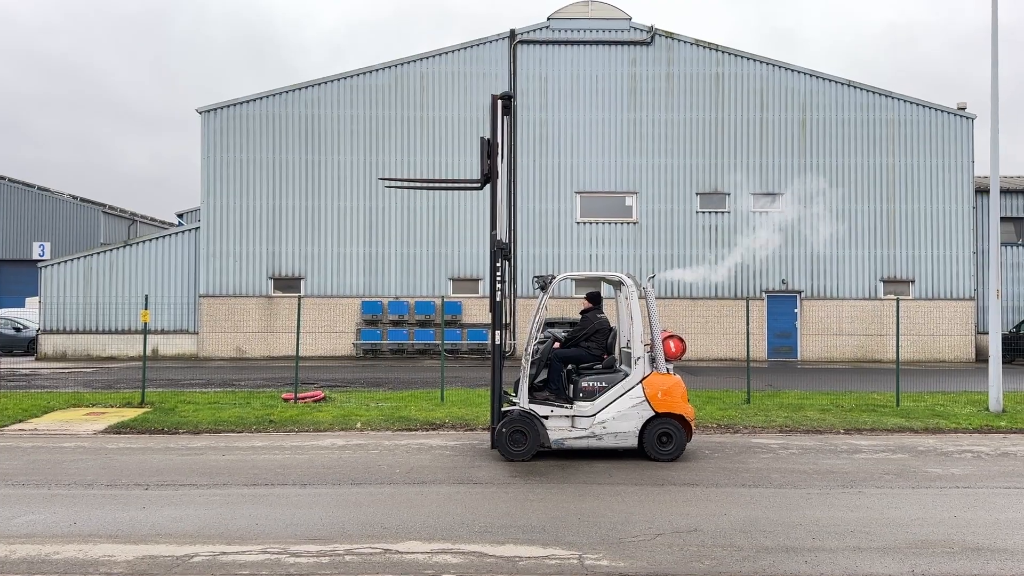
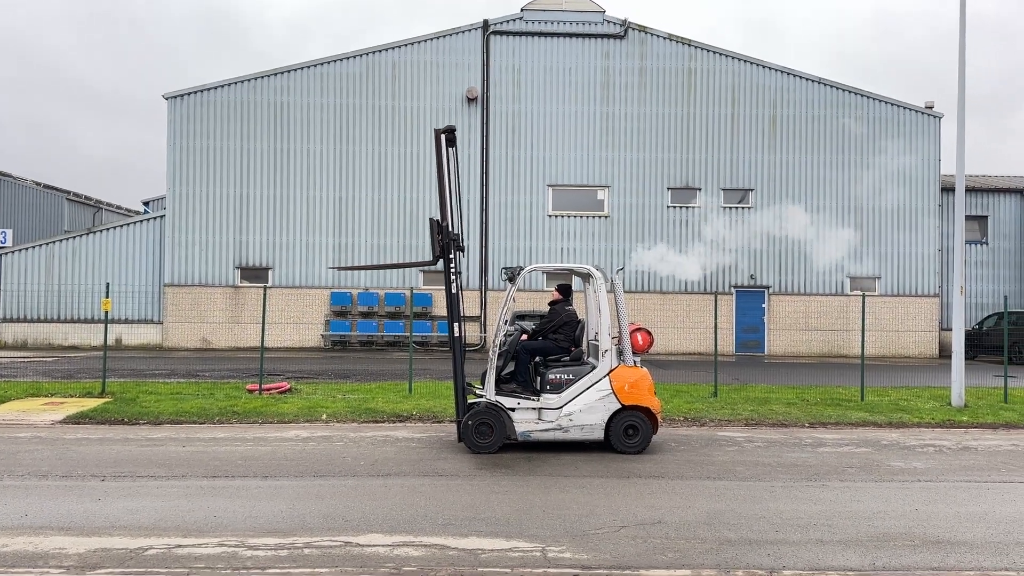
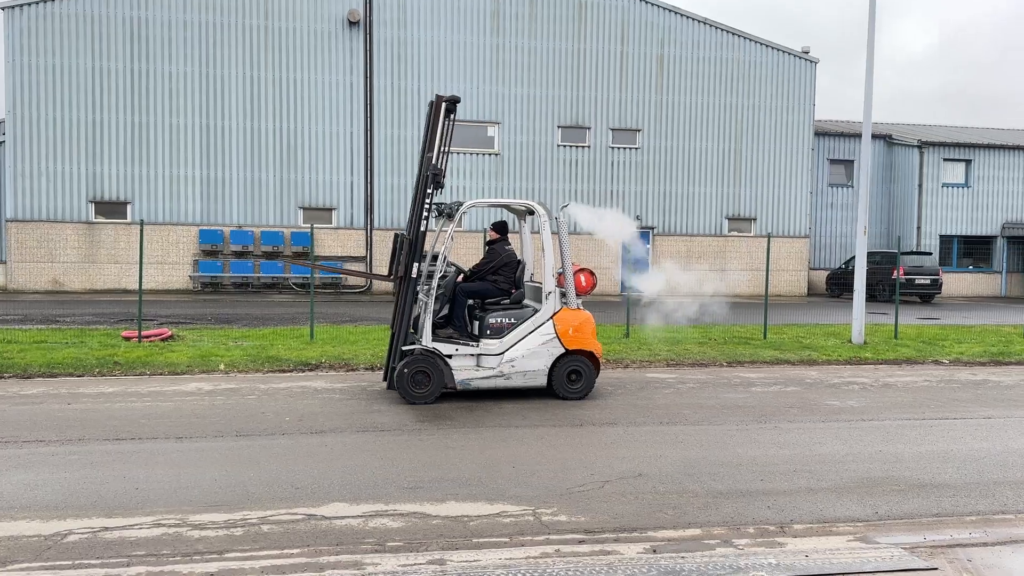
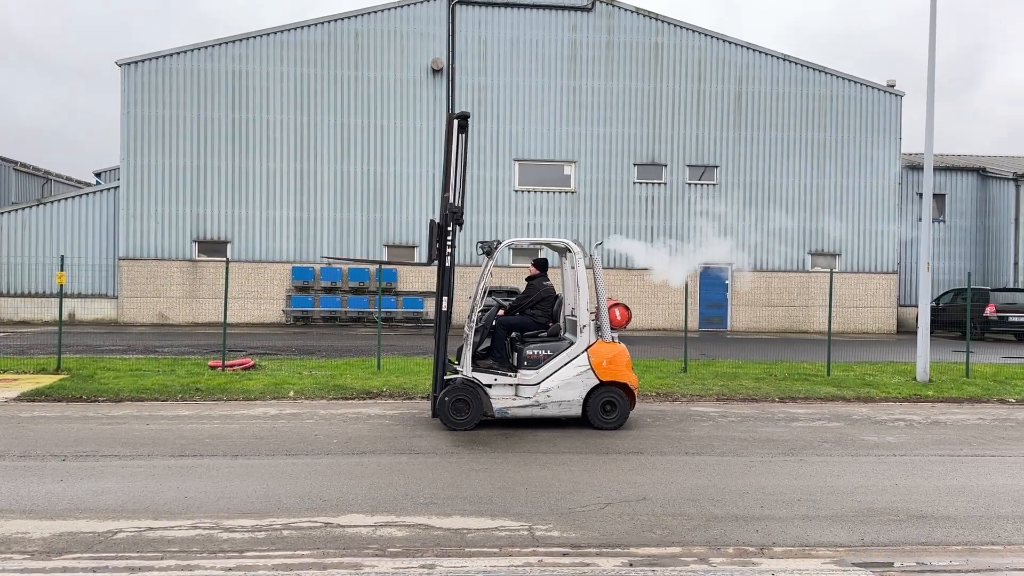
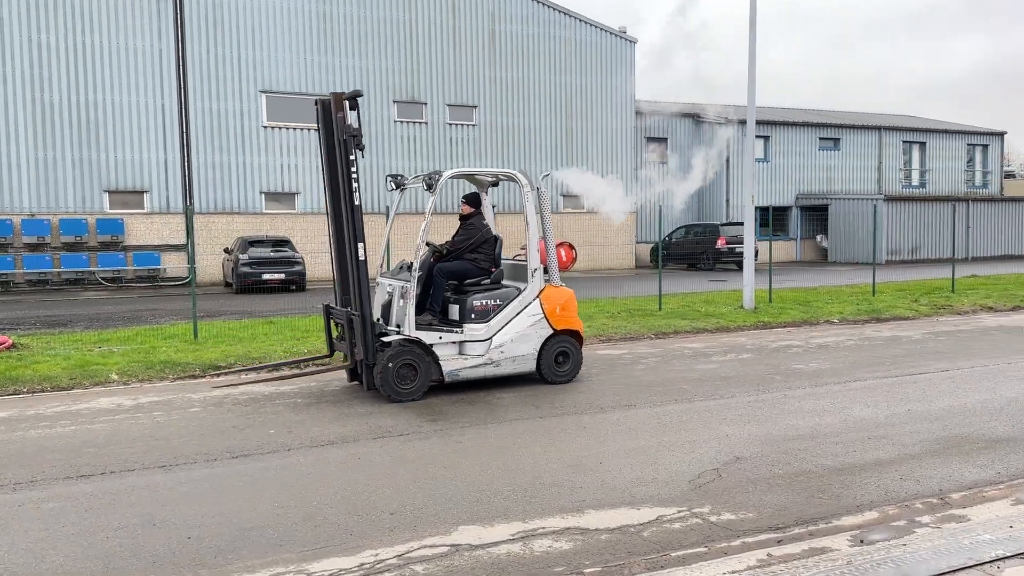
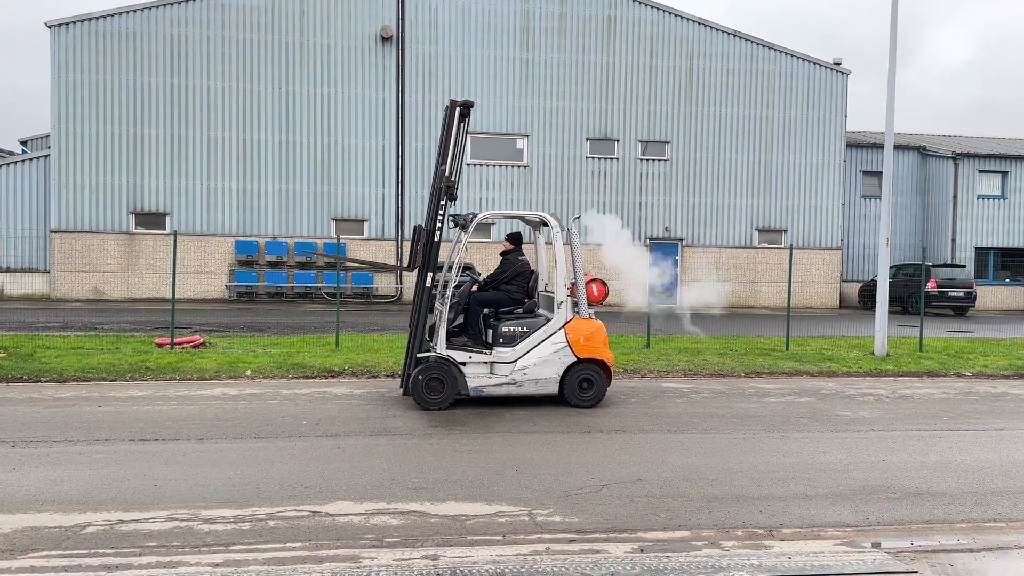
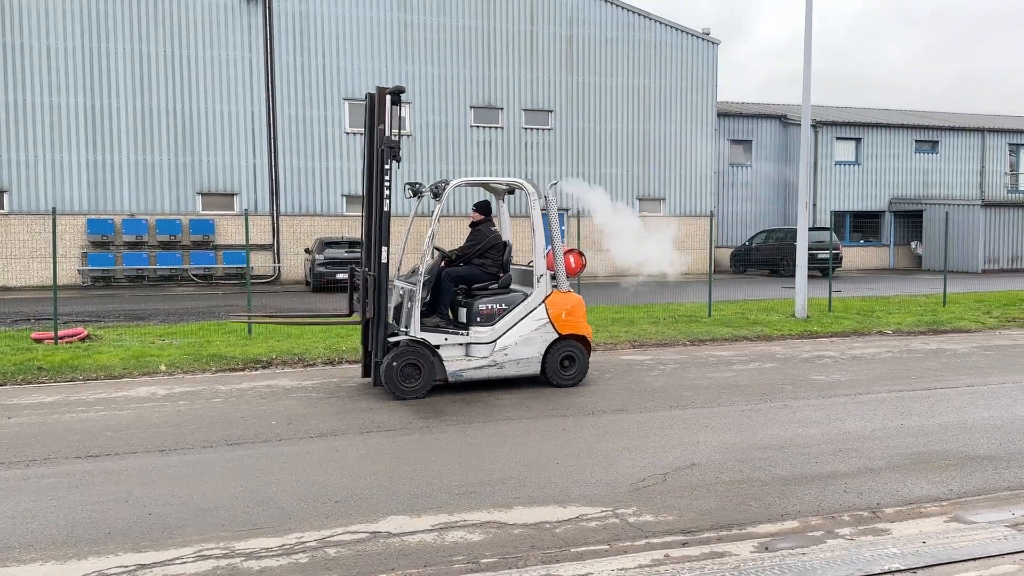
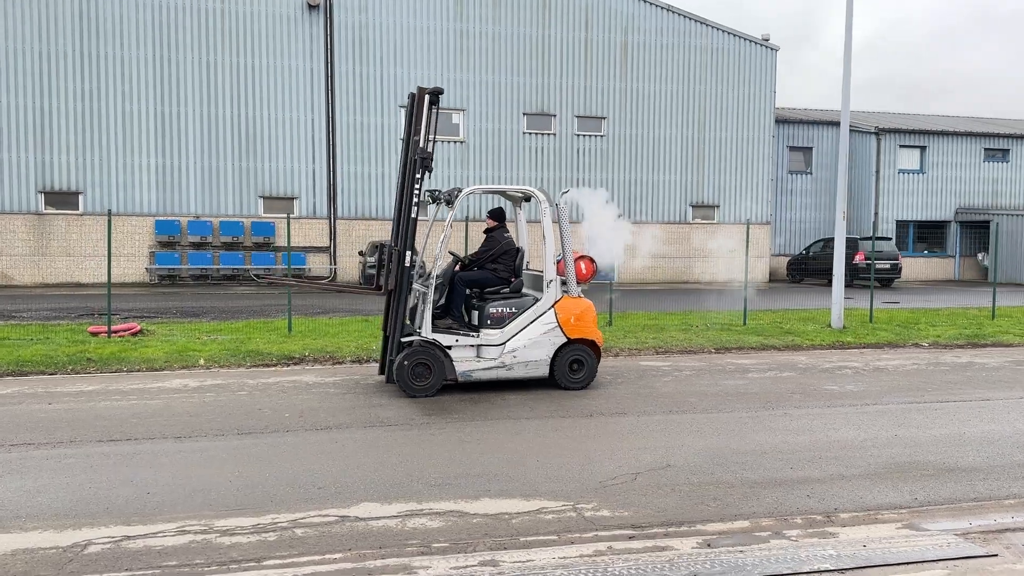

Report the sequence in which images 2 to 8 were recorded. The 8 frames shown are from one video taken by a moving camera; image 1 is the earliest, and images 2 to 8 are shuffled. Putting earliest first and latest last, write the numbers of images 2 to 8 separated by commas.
2, 4, 6, 3, 8, 7, 5
